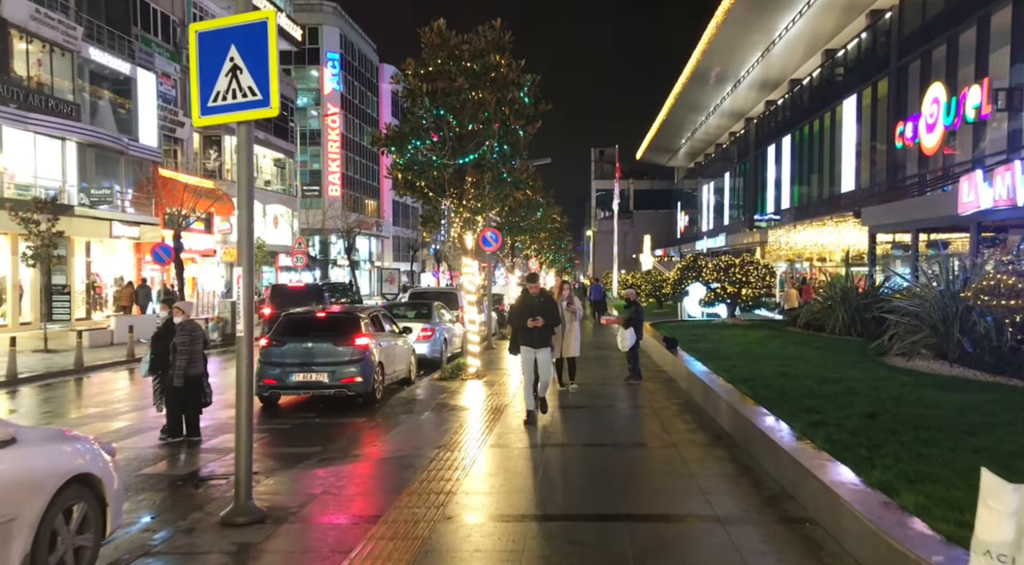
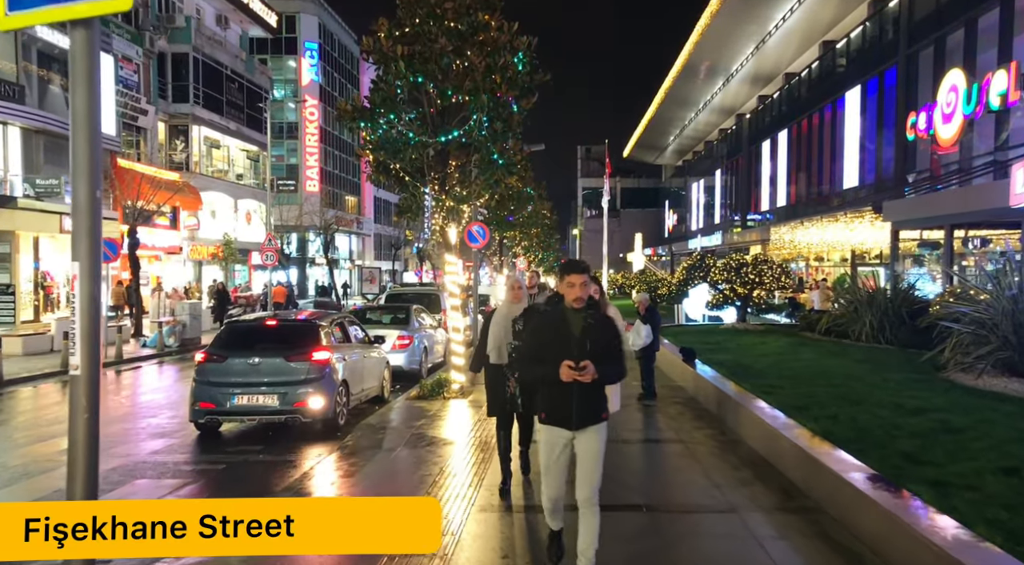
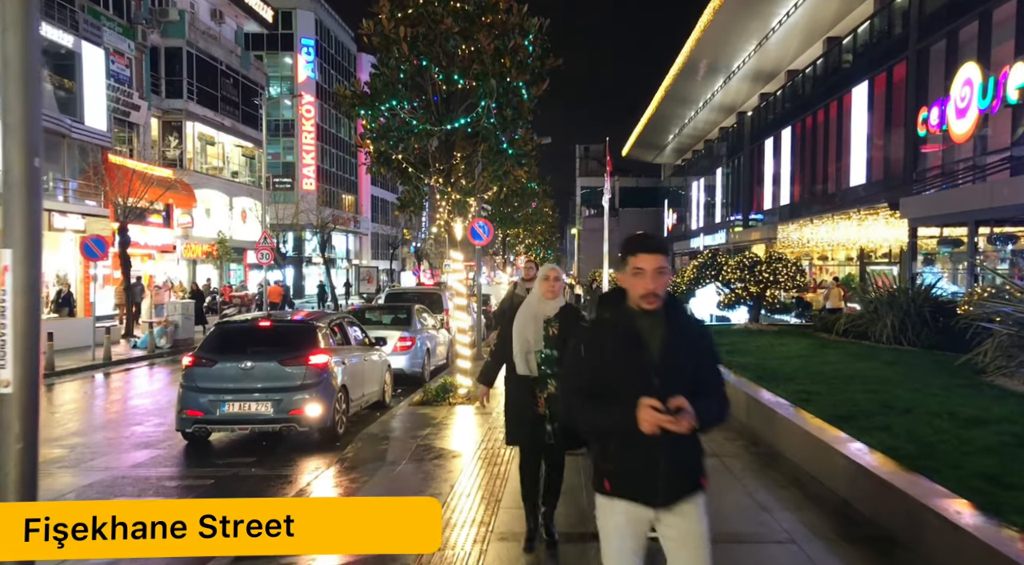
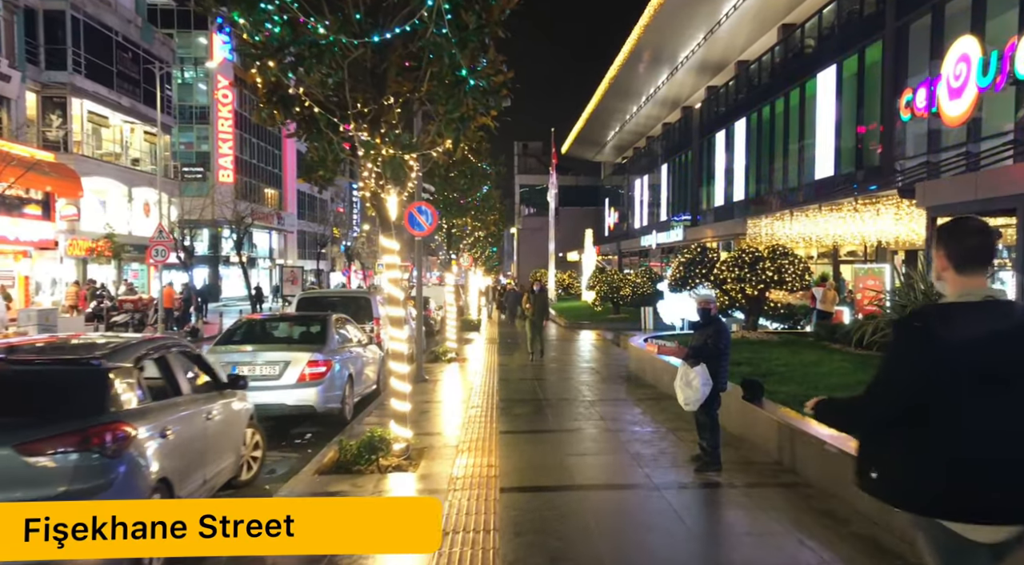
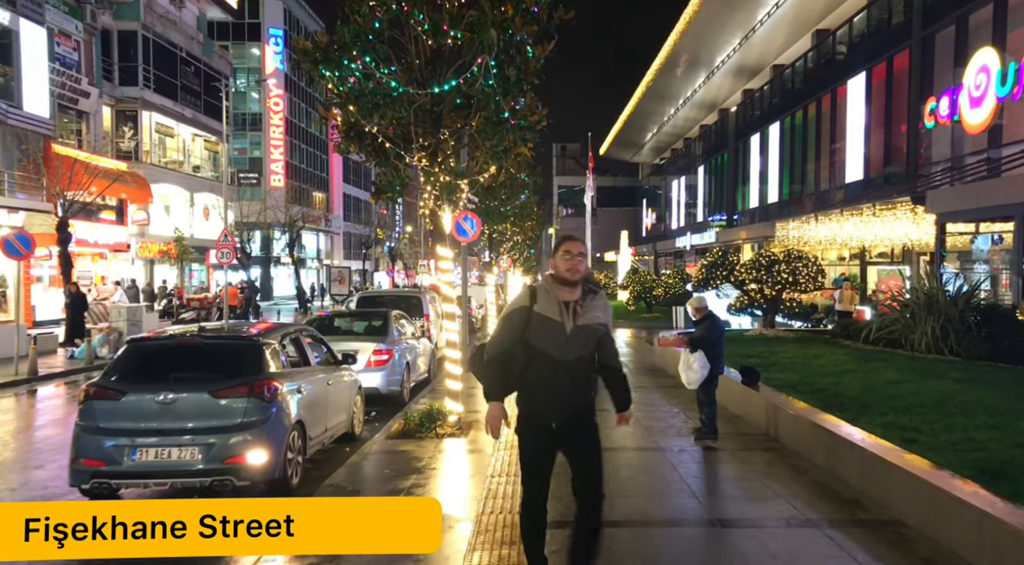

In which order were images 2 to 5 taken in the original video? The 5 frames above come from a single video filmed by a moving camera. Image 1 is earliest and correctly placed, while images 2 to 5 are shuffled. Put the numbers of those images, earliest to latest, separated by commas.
2, 3, 5, 4
